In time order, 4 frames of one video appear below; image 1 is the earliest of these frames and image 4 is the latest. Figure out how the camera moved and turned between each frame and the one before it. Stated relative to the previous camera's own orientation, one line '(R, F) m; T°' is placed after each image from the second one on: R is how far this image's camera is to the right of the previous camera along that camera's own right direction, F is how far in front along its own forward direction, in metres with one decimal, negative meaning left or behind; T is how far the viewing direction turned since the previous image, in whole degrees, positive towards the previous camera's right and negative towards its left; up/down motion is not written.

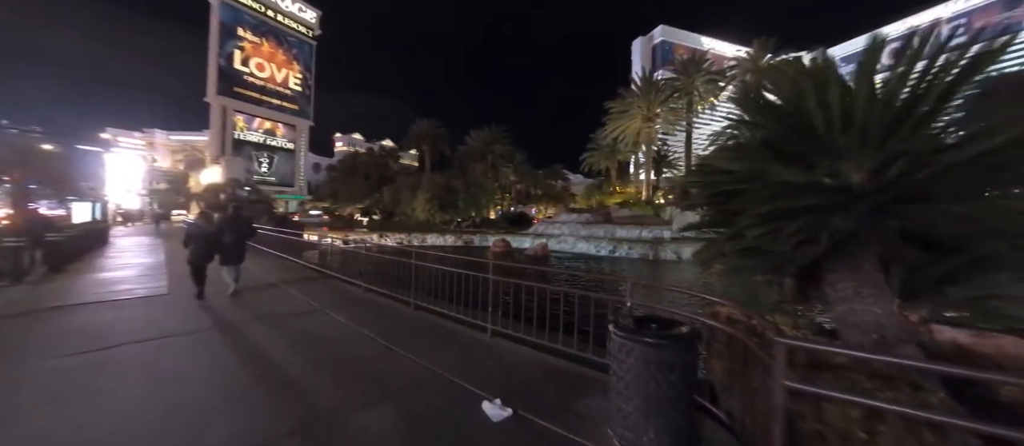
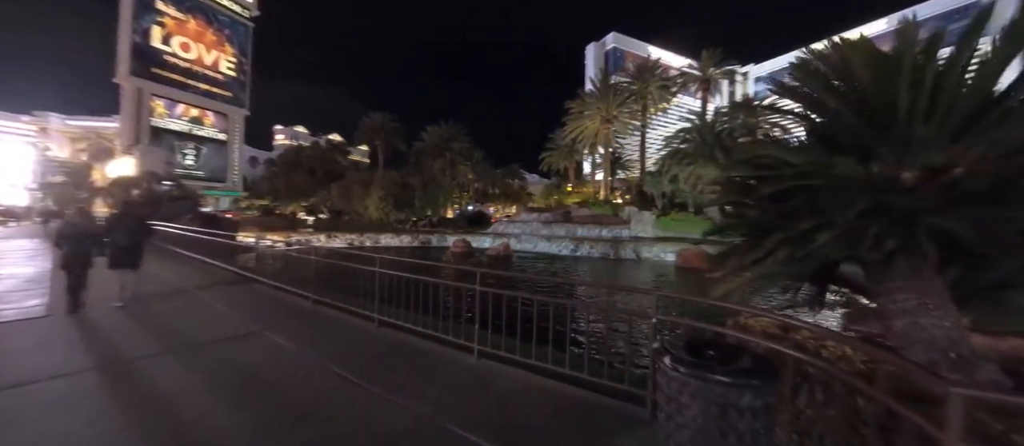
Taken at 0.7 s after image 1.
(-0.4, +0.7) m; +7°
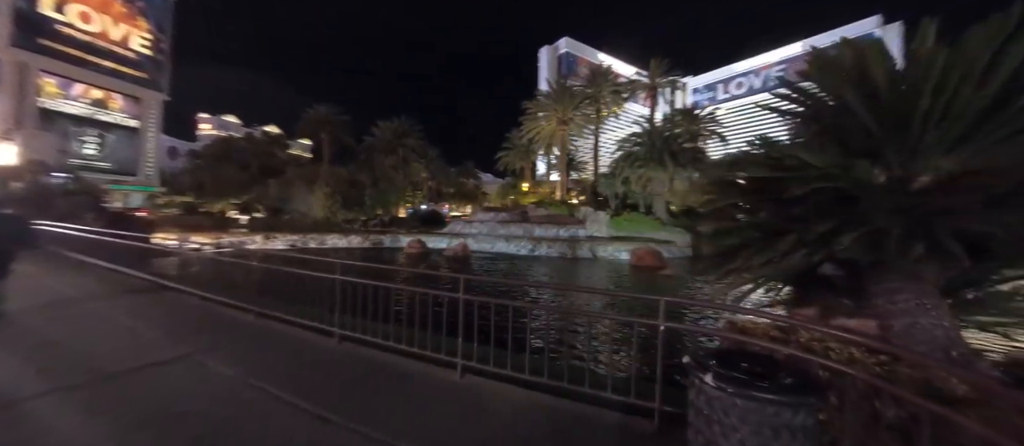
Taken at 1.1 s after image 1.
(-0.3, +0.4) m; +8°
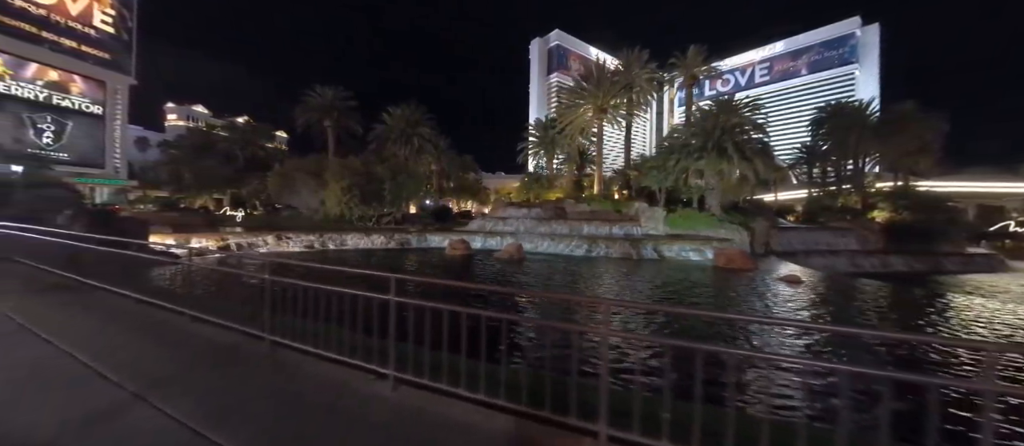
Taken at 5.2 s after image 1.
(-3.6, +2.5) m; +3°
